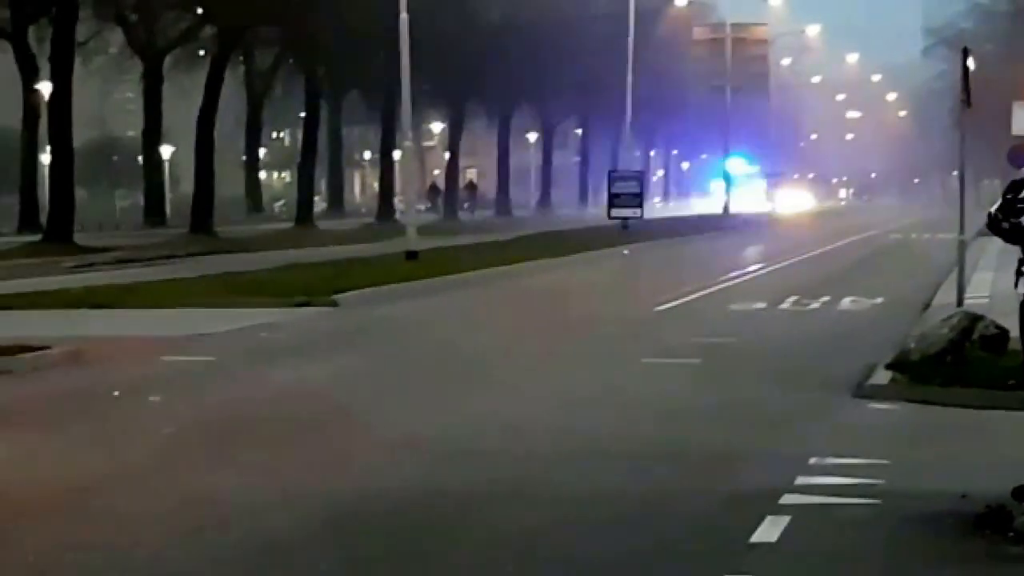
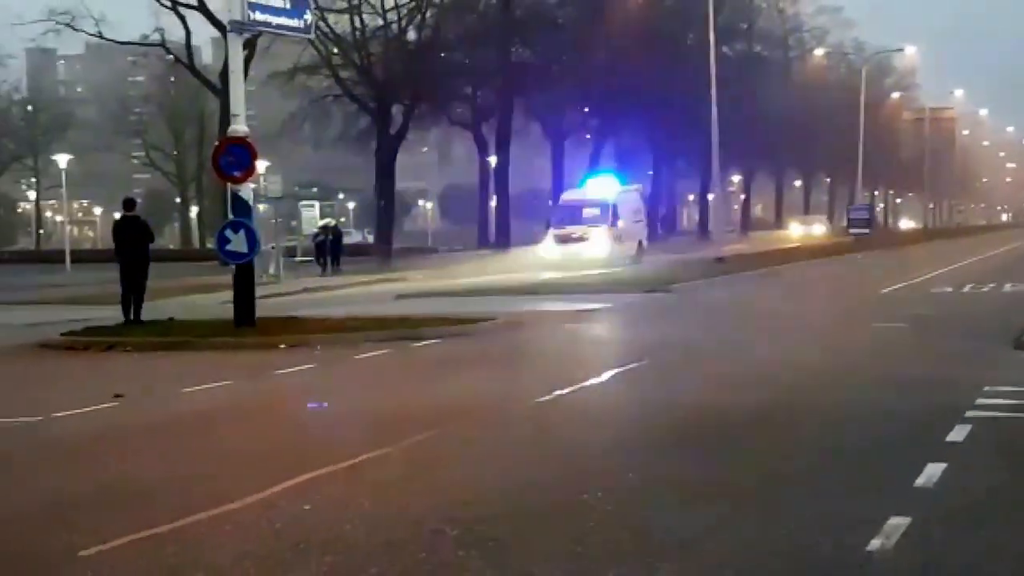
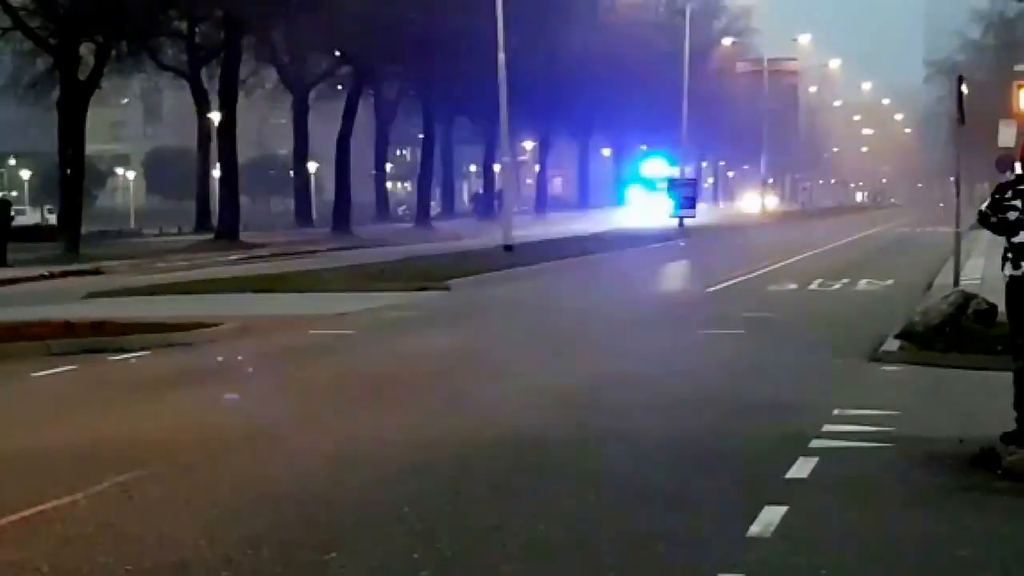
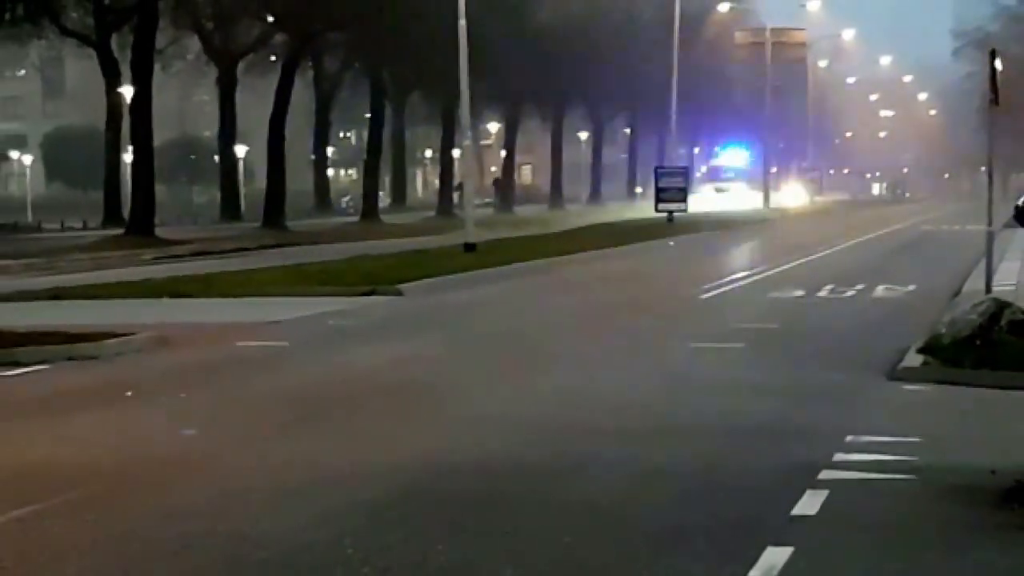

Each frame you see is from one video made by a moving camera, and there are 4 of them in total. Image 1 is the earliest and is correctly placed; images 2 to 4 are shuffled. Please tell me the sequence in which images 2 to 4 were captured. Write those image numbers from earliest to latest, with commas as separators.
4, 3, 2
